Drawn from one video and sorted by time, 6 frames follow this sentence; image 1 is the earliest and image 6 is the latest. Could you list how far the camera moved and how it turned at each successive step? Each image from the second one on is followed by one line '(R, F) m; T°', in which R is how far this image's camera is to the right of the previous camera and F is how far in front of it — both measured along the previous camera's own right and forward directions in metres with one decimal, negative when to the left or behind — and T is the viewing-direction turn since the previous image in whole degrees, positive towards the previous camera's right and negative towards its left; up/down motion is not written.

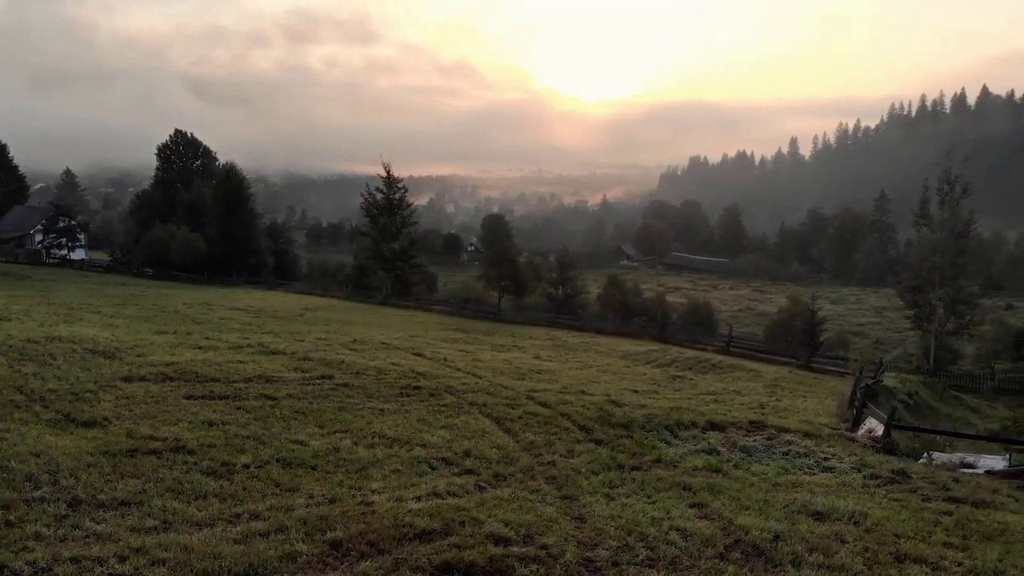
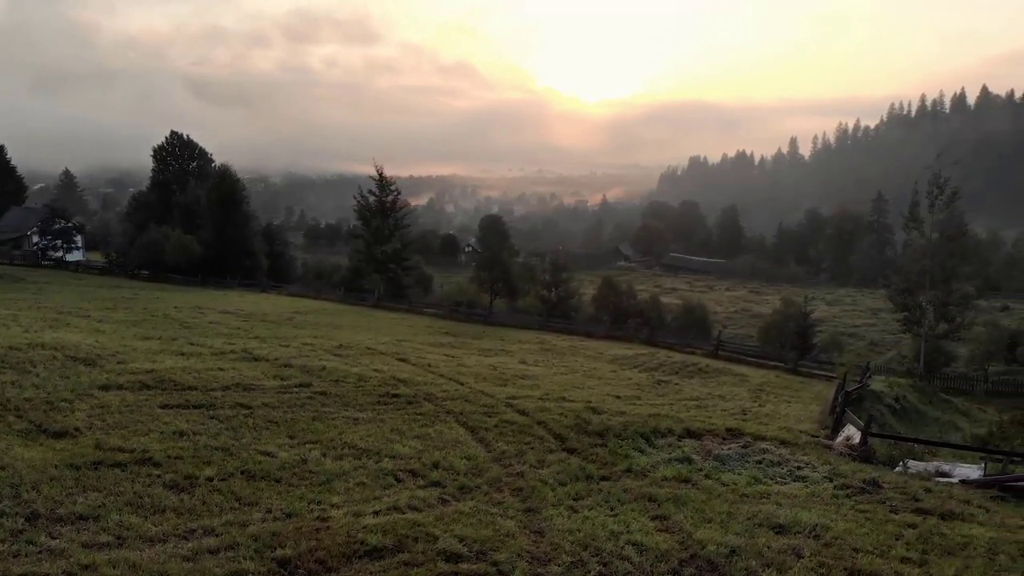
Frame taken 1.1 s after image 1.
(+0.6, 0.0) m; 0°
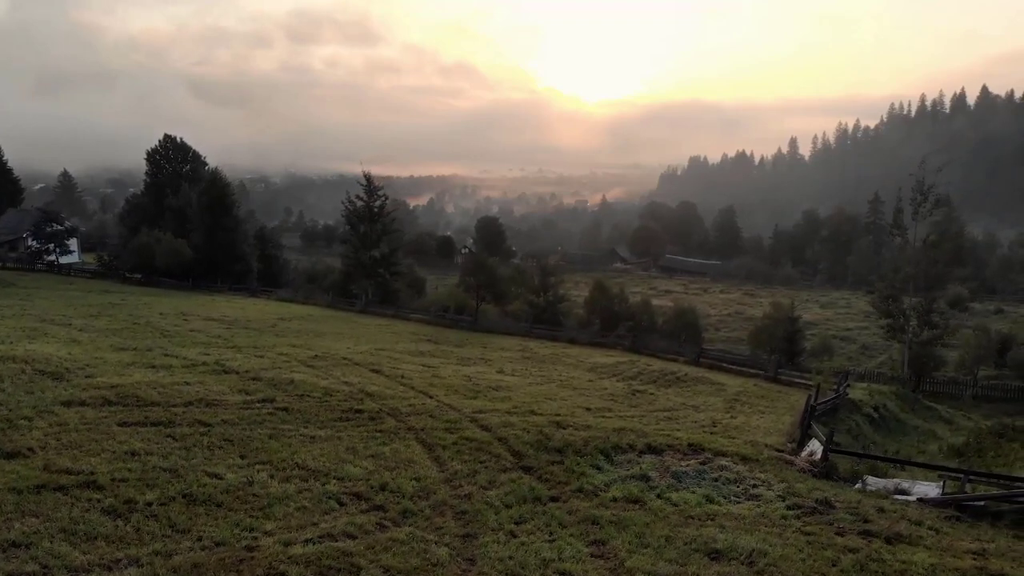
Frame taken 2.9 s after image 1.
(+0.9, 0.0) m; 0°
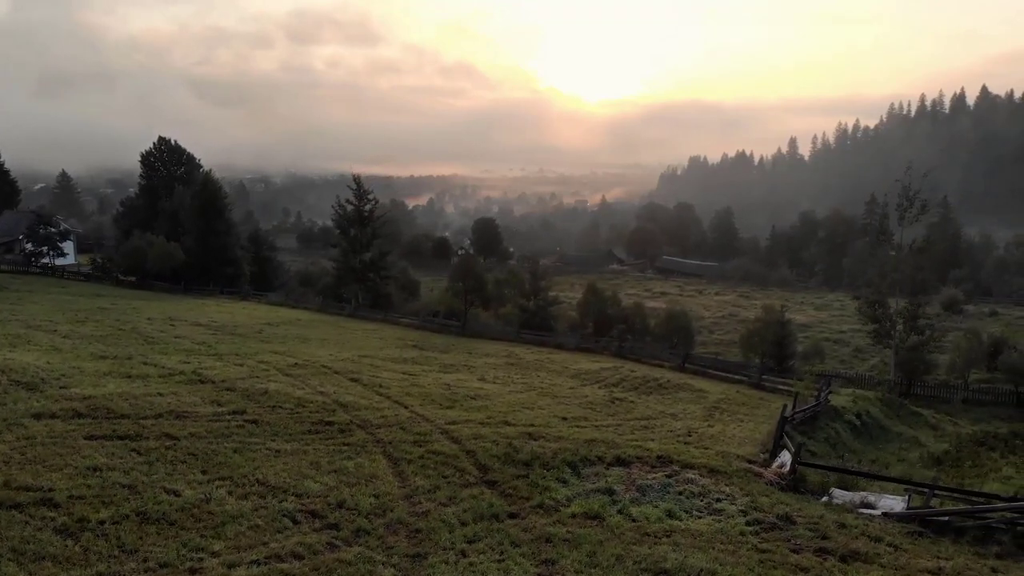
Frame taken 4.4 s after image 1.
(+0.8, 0.0) m; 0°
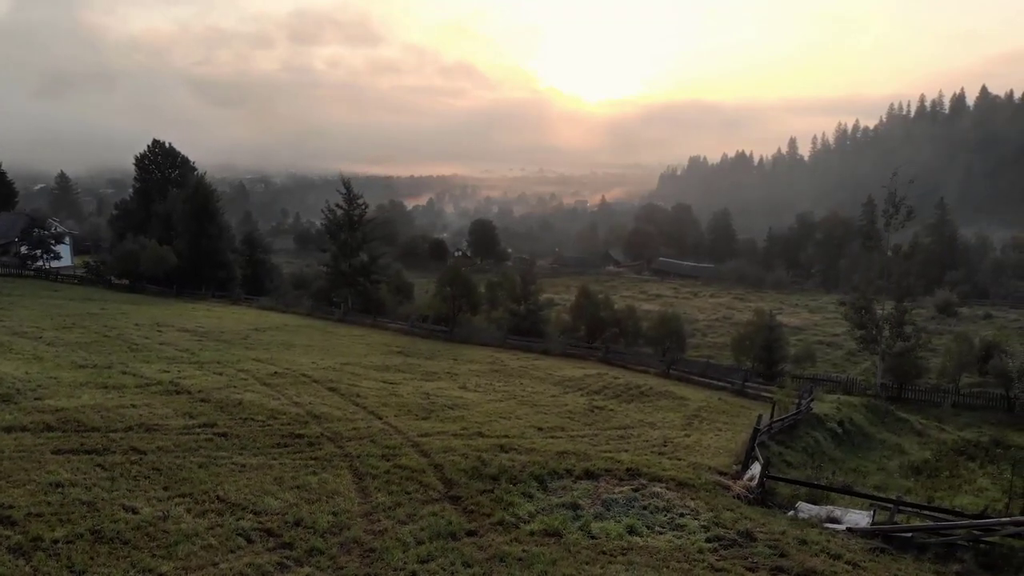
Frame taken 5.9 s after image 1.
(+0.8, 0.0) m; 0°
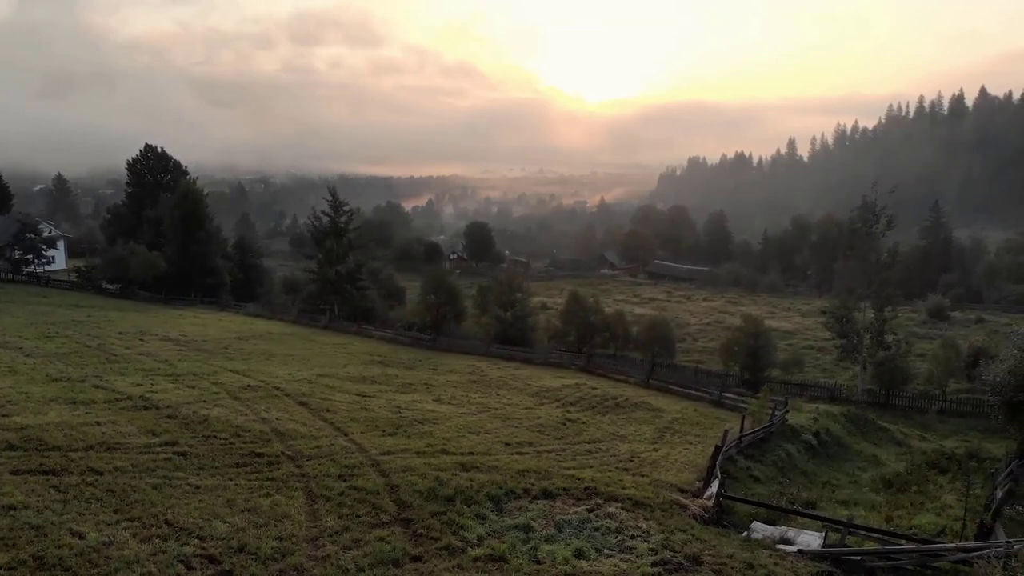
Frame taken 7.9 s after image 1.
(+1.0, -0.1) m; 0°
